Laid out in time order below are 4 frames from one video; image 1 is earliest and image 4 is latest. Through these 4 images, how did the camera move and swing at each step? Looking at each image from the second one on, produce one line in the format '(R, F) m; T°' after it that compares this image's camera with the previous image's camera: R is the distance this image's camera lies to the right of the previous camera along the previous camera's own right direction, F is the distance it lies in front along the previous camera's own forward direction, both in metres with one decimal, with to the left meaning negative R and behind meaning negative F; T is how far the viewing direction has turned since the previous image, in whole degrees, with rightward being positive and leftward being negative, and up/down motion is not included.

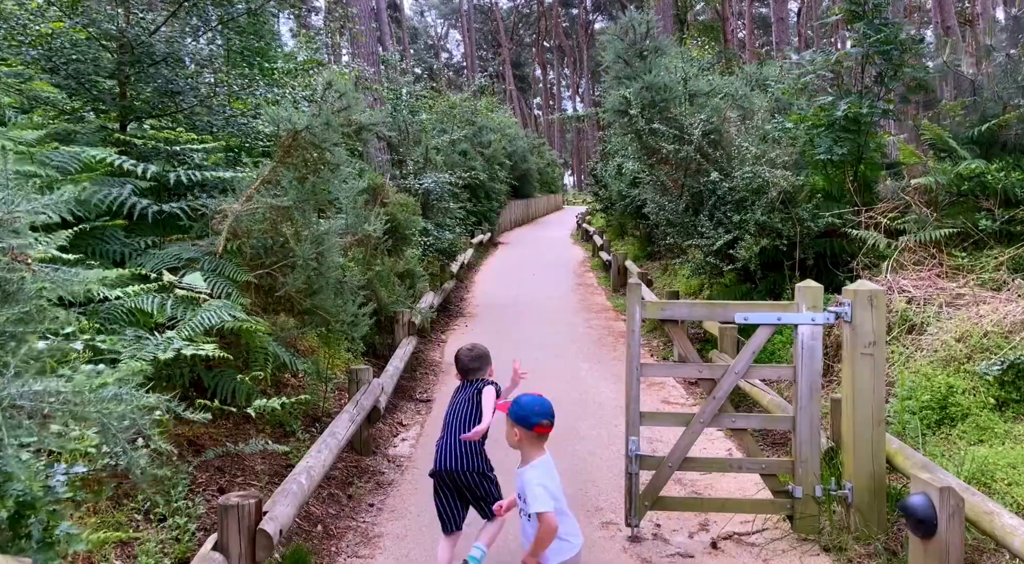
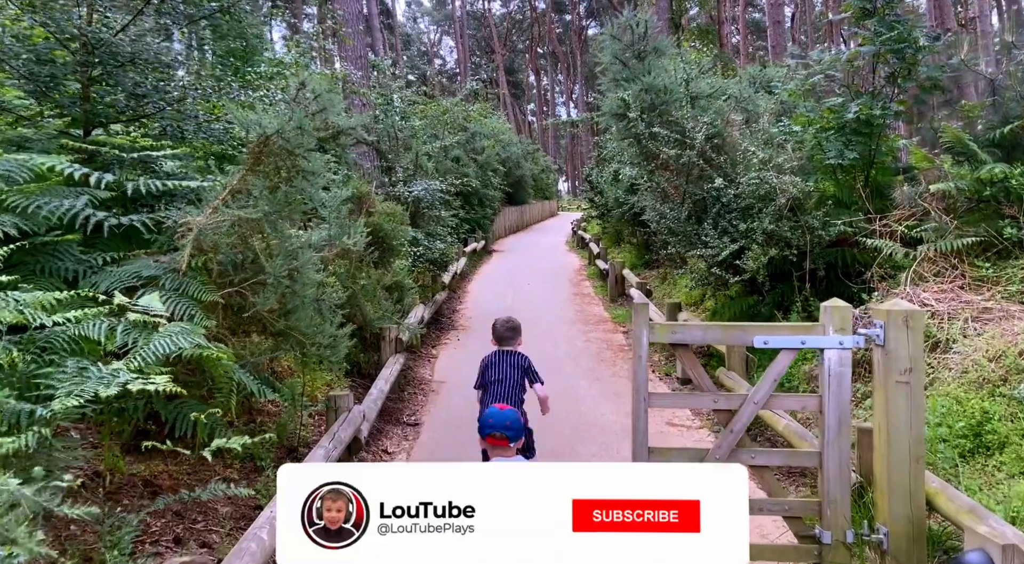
(0.0, +0.4) m; 0°
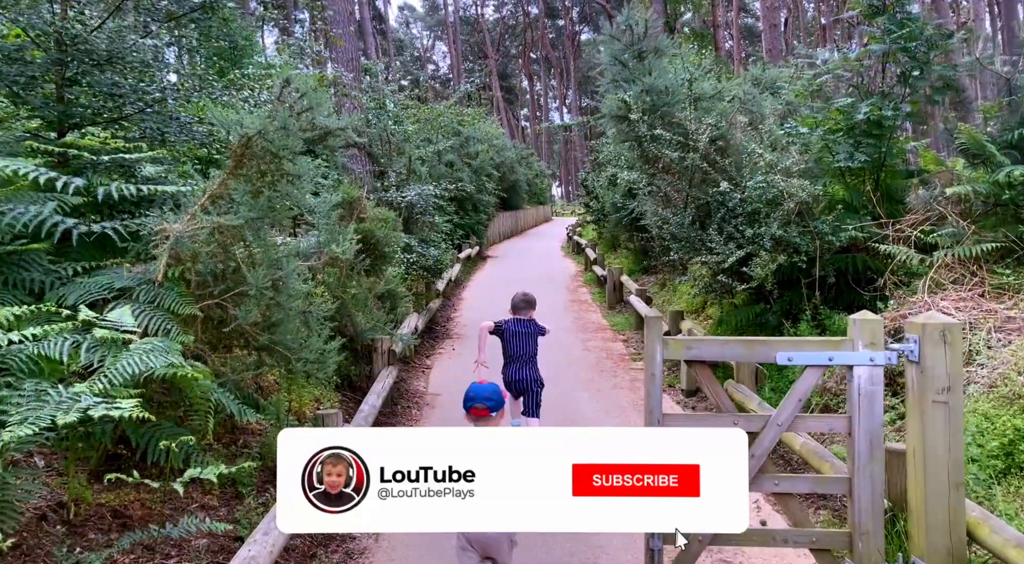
(0.0, +0.3) m; 0°
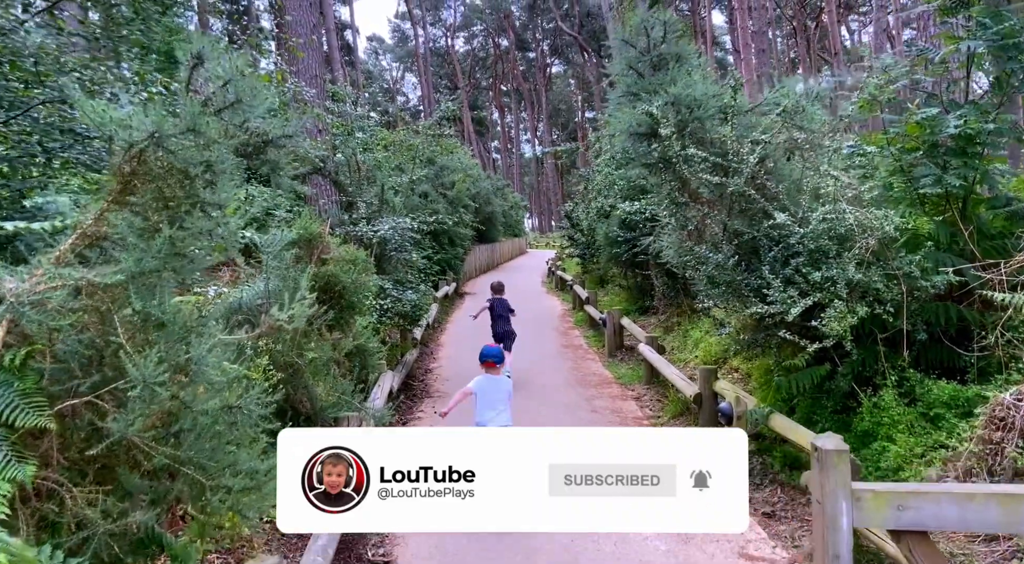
(-0.2, +1.5) m; +2°
